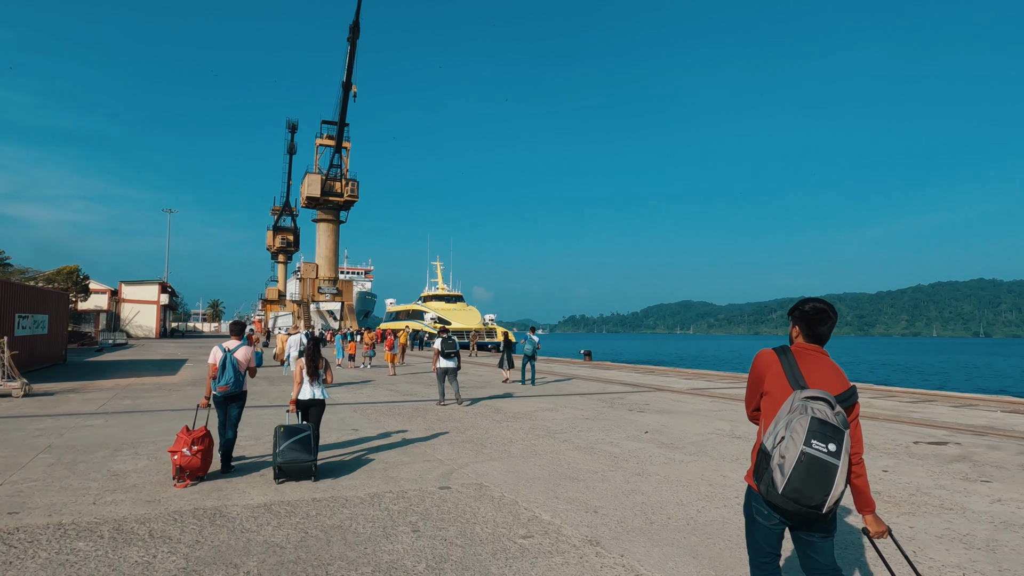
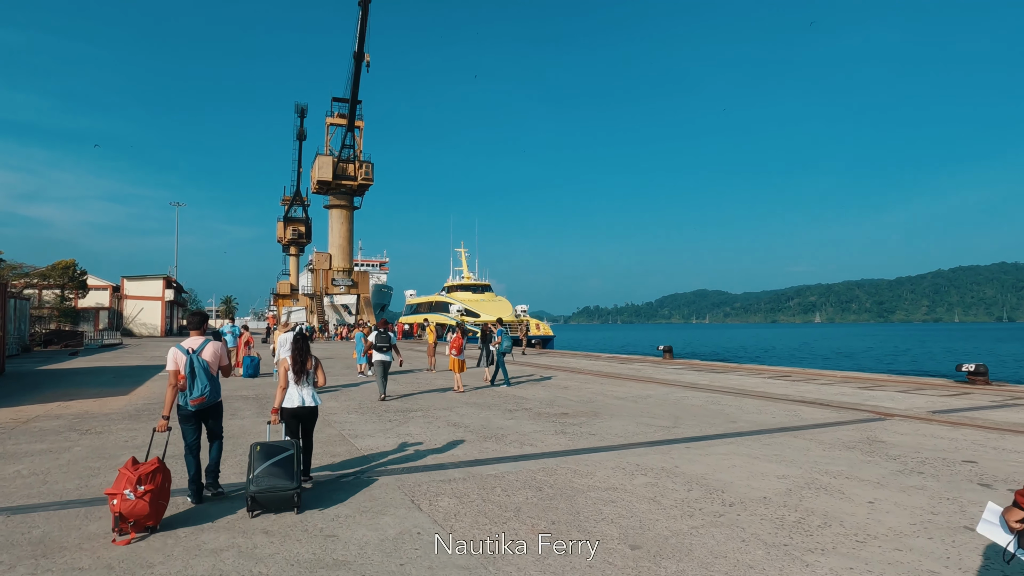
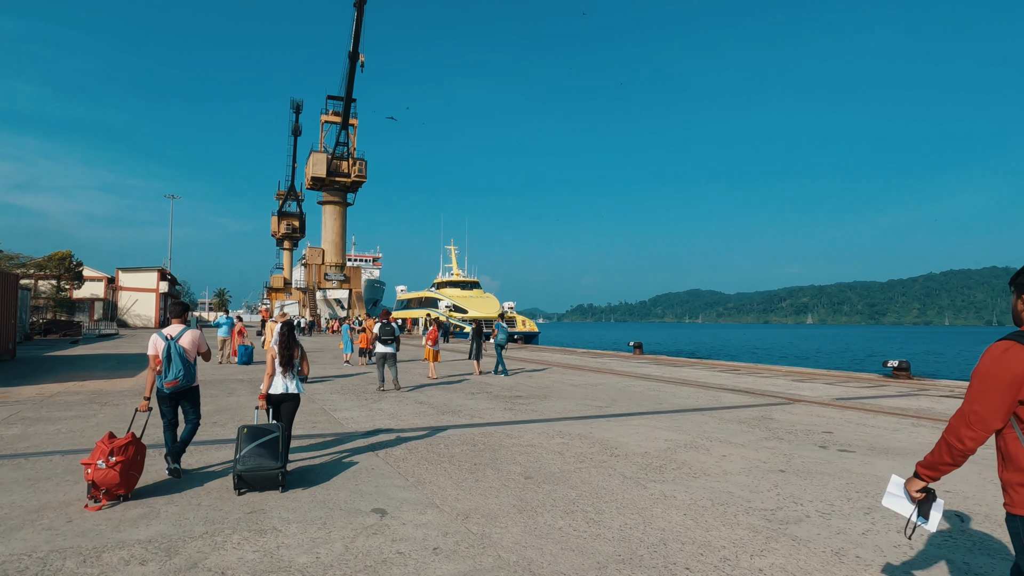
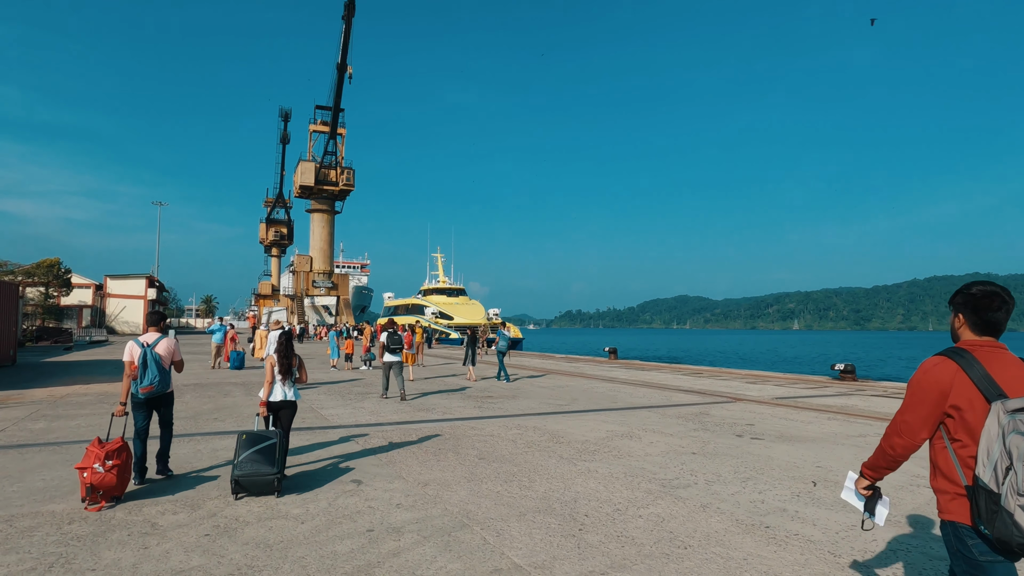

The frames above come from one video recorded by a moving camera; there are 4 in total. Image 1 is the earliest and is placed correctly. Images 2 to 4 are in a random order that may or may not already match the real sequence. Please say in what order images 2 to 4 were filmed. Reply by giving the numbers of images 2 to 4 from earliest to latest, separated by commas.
4, 3, 2
